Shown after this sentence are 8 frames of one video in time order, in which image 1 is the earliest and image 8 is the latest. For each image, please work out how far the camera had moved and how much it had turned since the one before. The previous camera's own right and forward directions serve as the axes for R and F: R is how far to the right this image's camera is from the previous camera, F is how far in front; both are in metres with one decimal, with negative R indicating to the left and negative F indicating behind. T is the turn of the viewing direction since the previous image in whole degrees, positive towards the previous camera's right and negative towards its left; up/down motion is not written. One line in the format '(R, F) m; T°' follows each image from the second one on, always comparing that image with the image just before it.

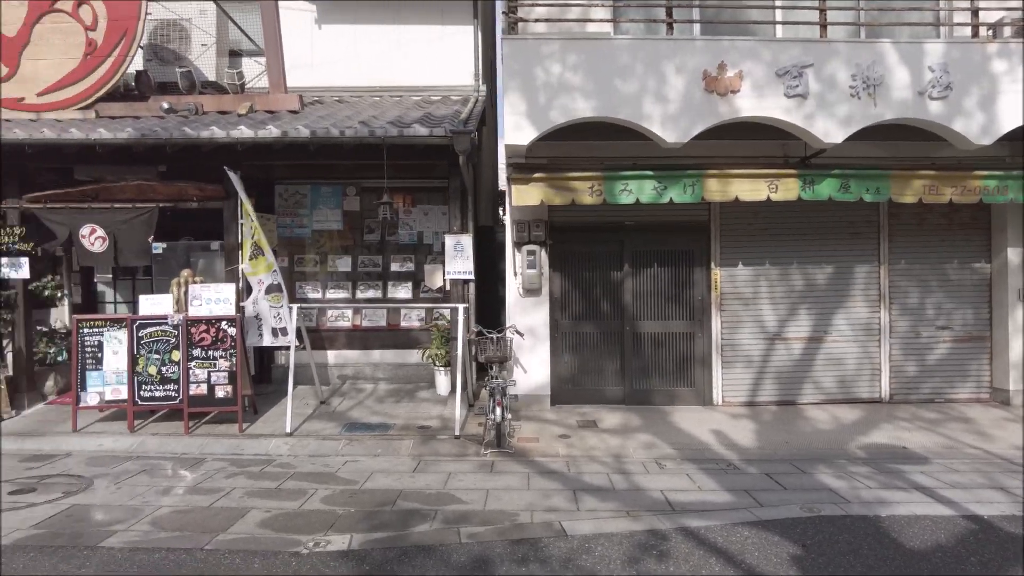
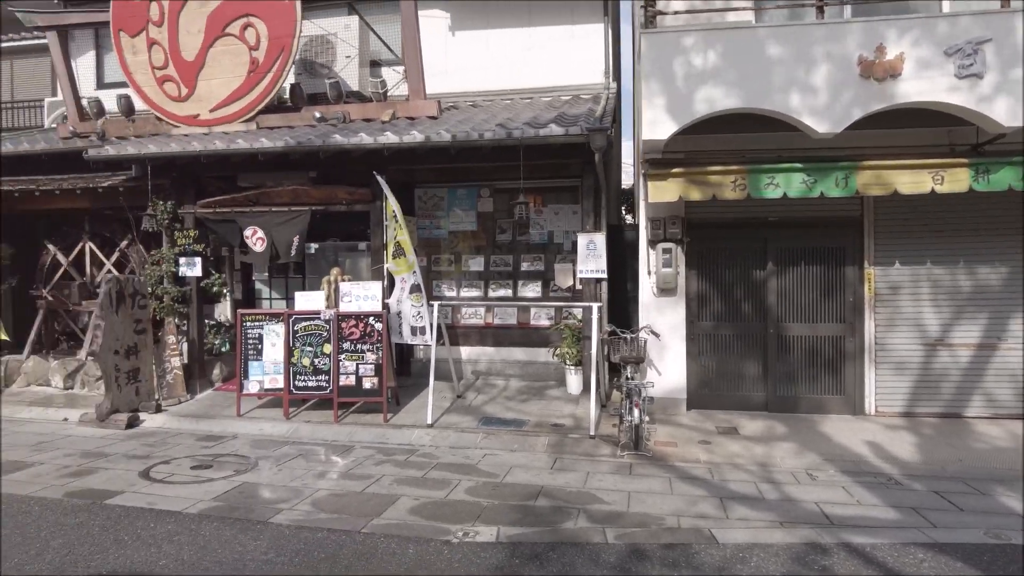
(-0.2, 0.0) m; -10°
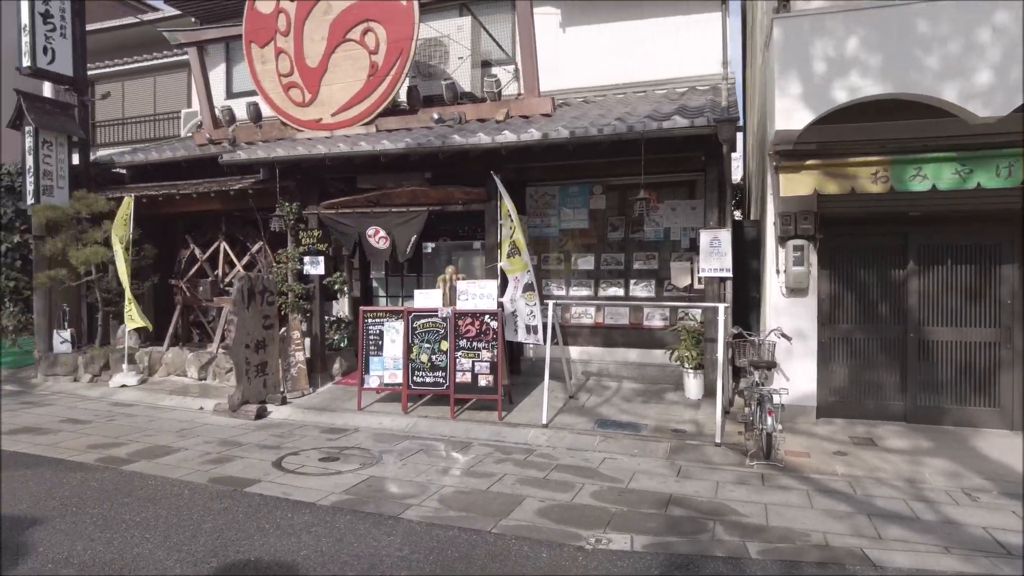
(-0.3, +0.1) m; -8°
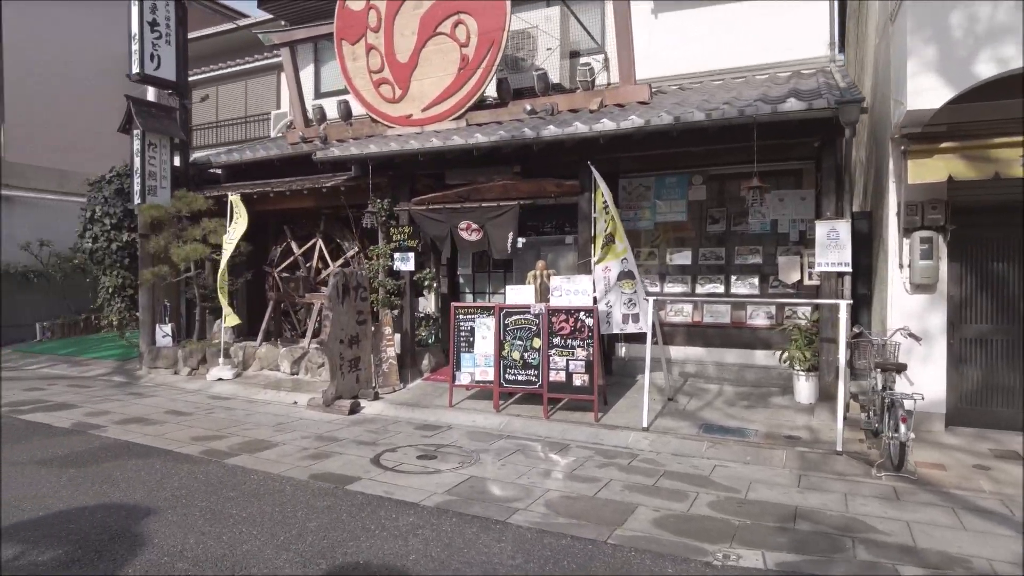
(-0.3, +0.3) m; -6°
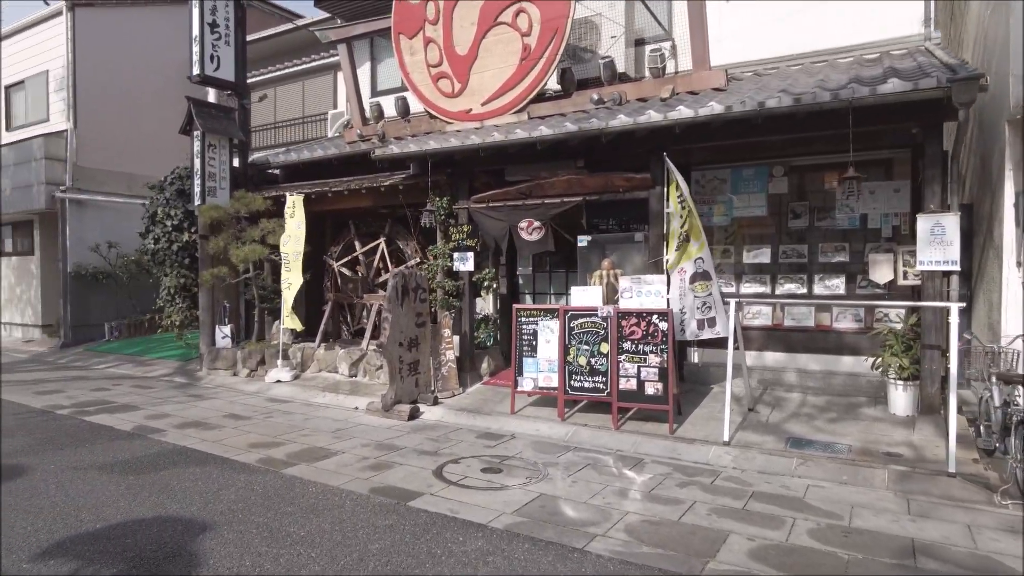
(-0.2, +0.4) m; -4°
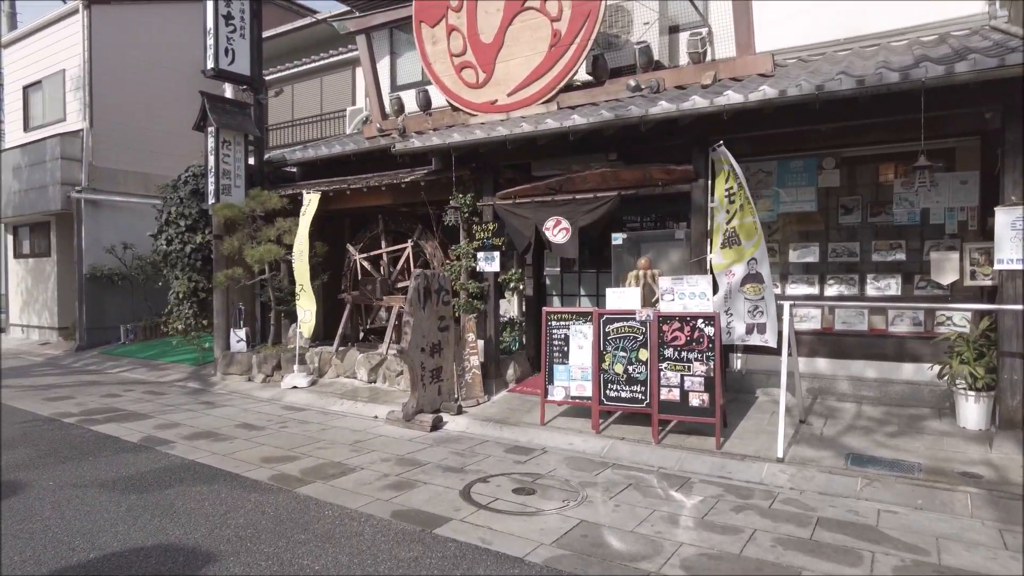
(-0.1, +0.5) m; -2°
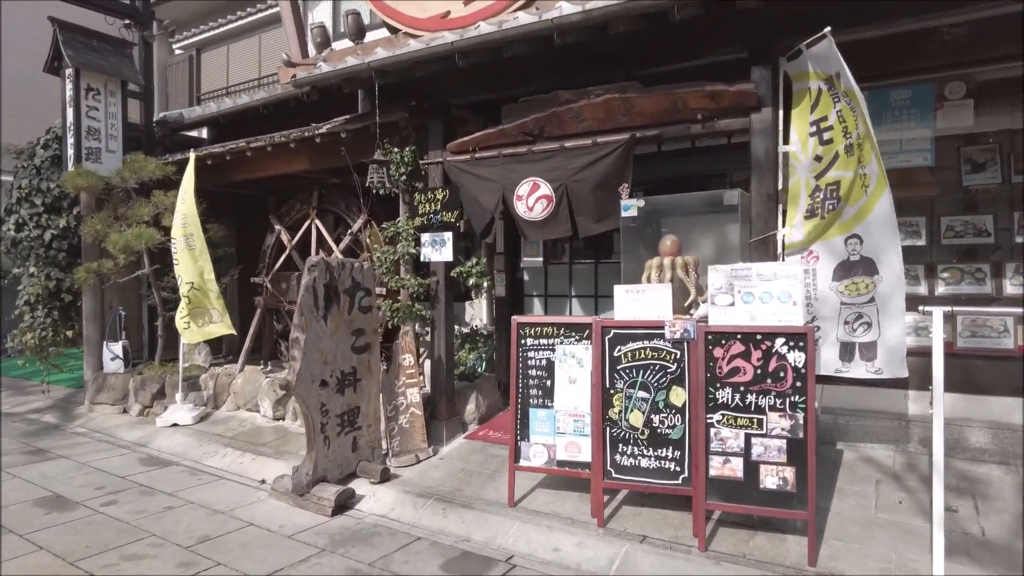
(+0.3, +2.6) m; +1°
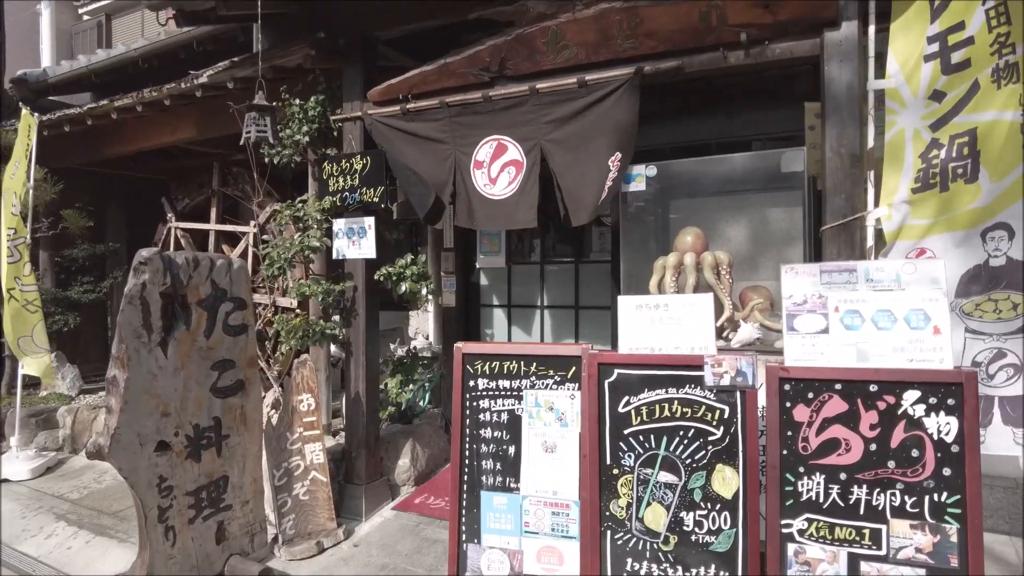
(+0.1, +1.6) m; +3°
